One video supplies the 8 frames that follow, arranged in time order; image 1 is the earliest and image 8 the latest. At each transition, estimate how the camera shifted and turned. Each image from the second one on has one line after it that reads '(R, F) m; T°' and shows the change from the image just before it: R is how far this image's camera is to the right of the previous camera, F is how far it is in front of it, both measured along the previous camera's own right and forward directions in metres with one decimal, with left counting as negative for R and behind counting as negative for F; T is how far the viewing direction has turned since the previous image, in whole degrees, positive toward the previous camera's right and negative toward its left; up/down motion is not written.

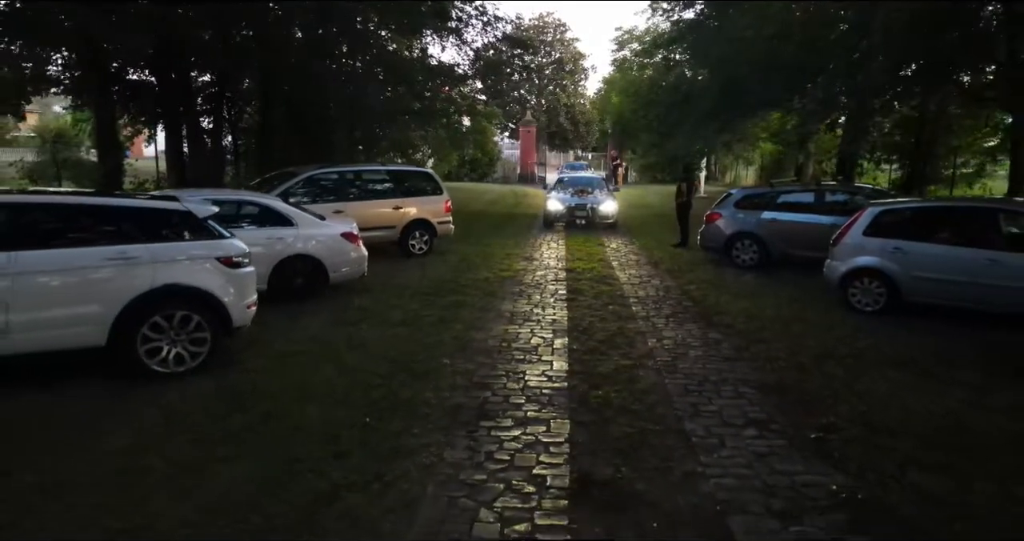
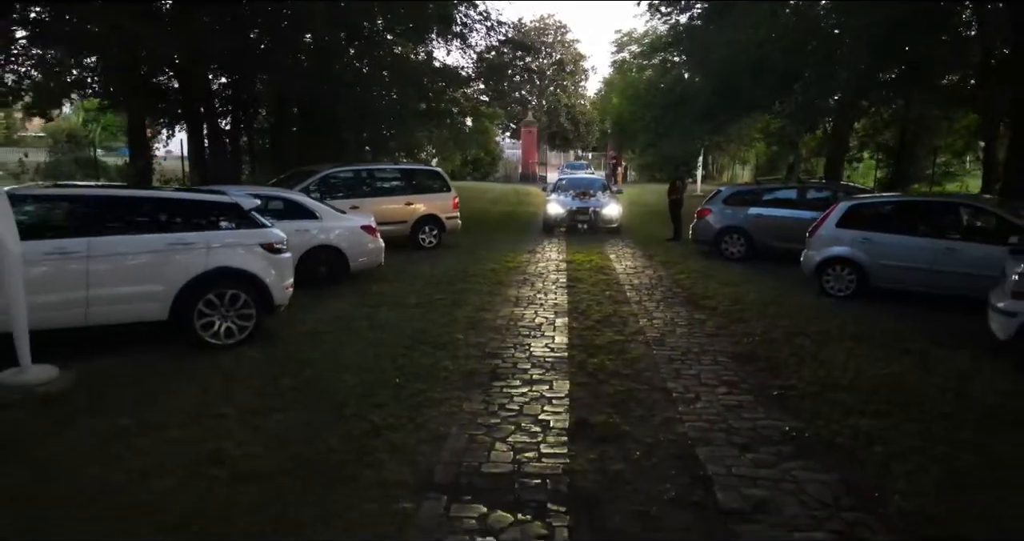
(-0.1, -1.0) m; 0°
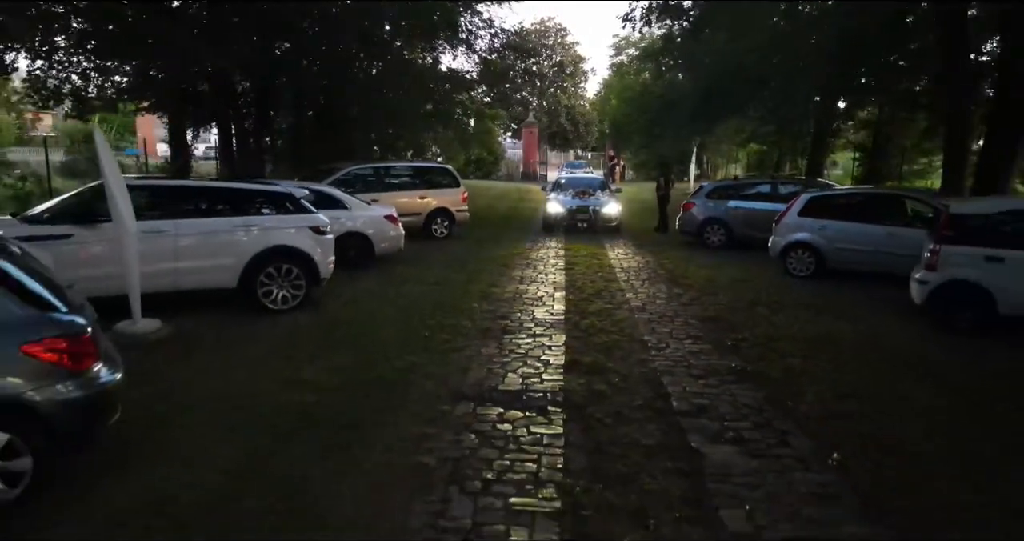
(-0.1, -1.6) m; 0°
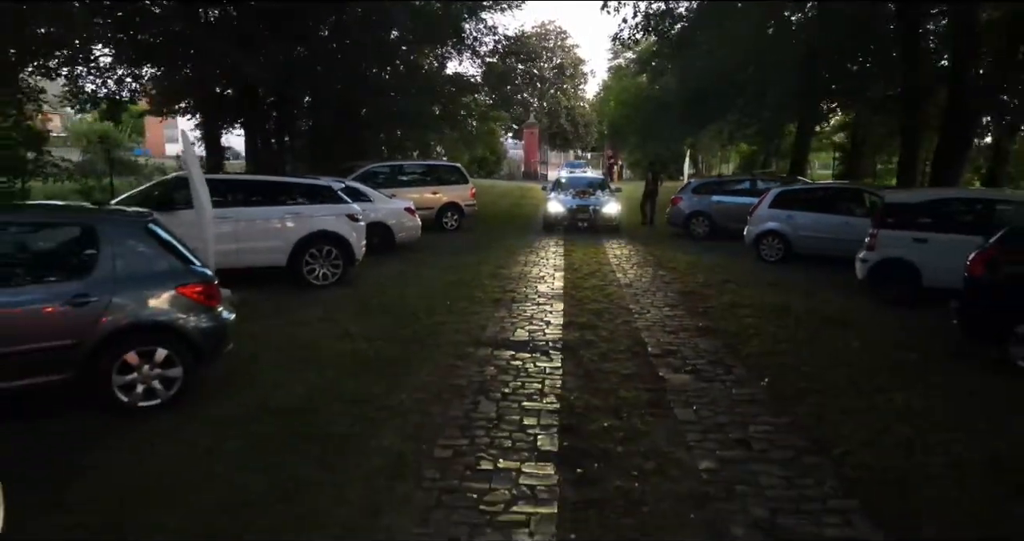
(-0.1, -1.7) m; 0°
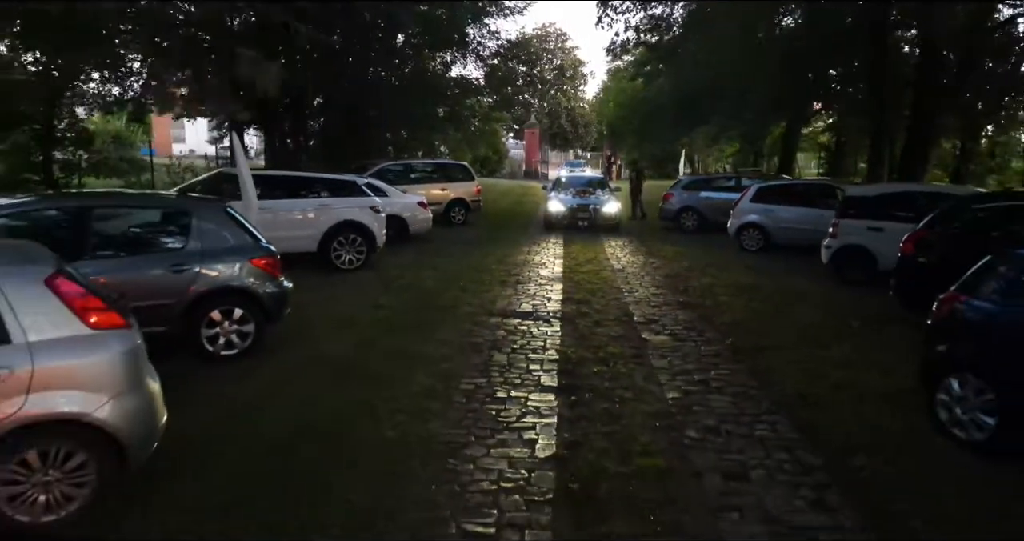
(-0.1, -1.4) m; 0°
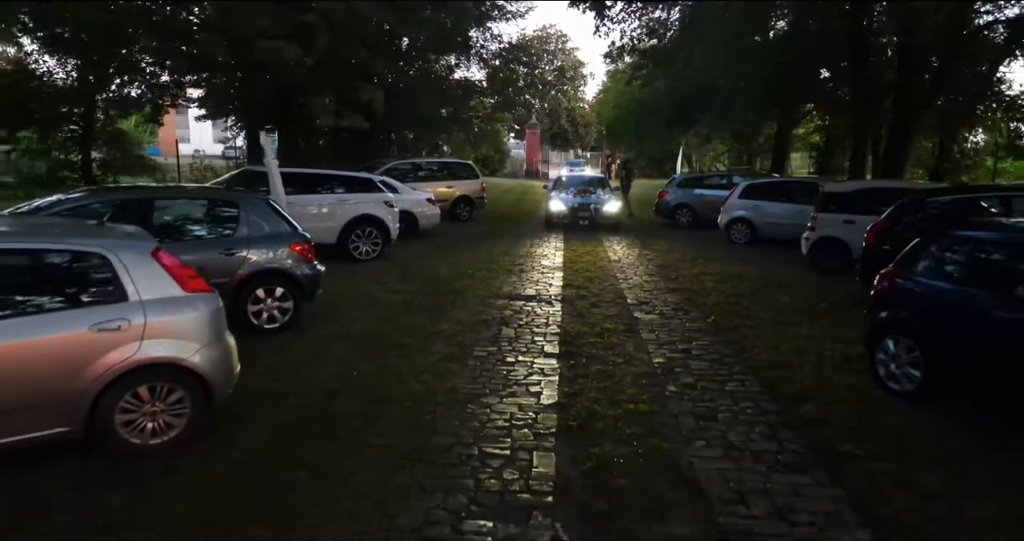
(-0.1, -1.0) m; 0°
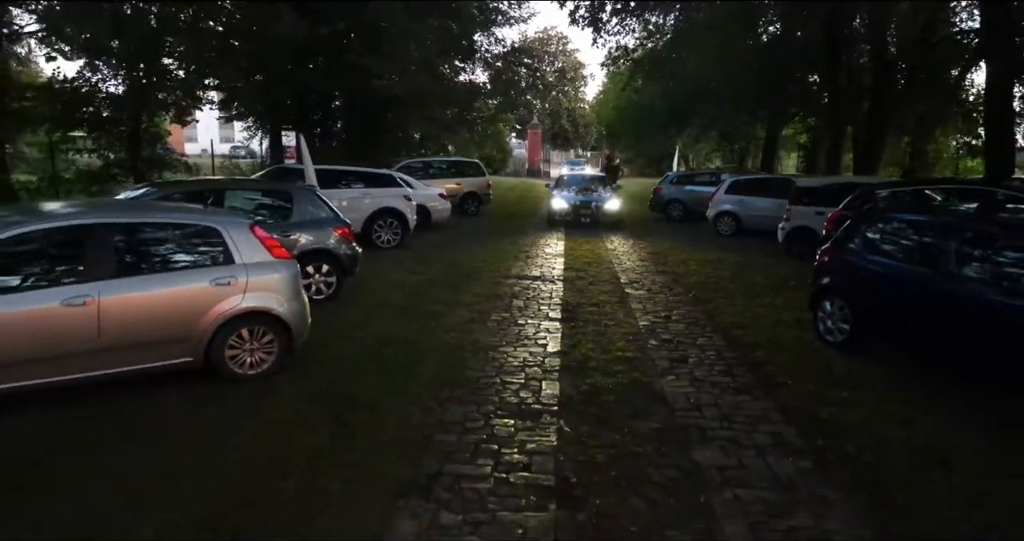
(-0.1, -1.5) m; 0°
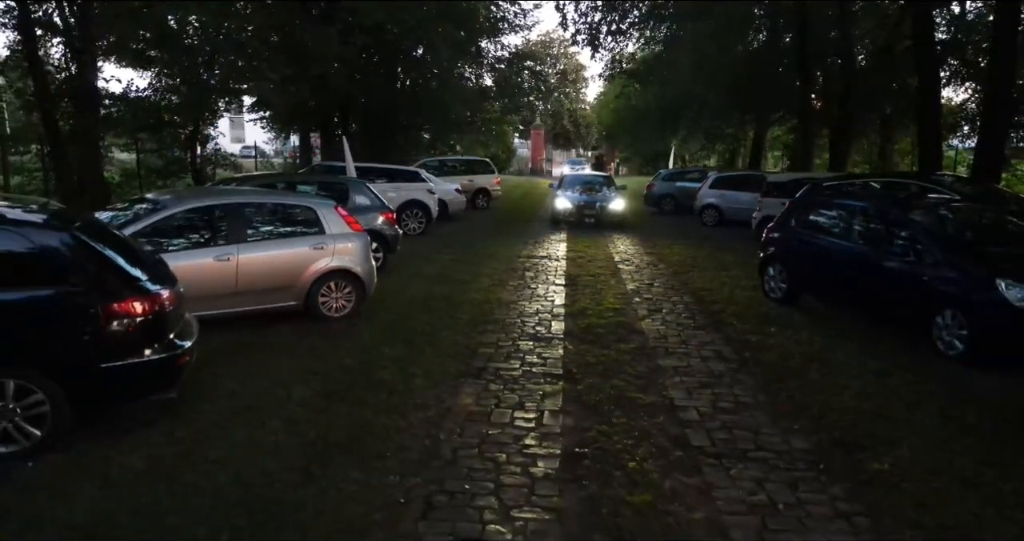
(-0.2, -2.3) m; 0°
